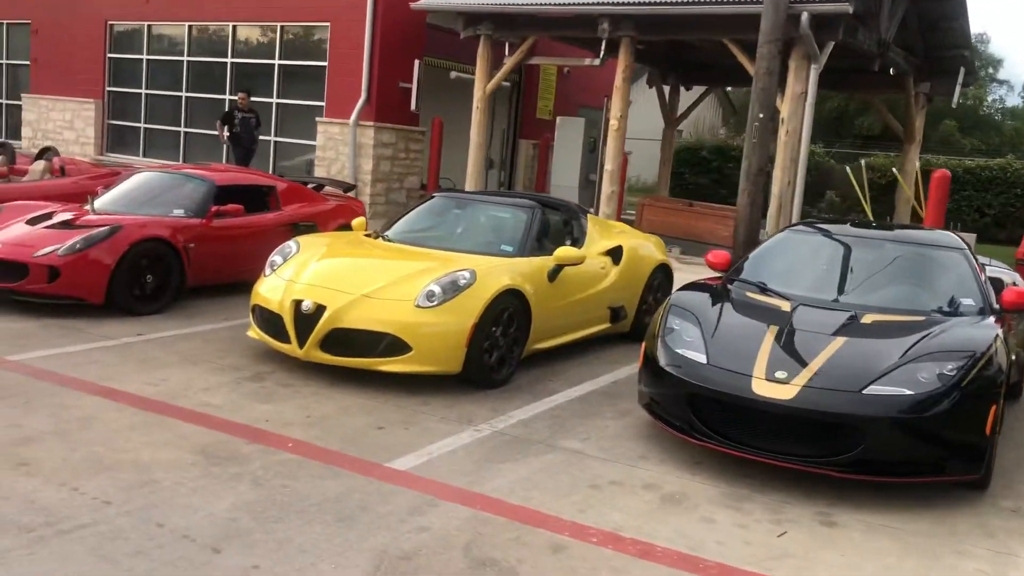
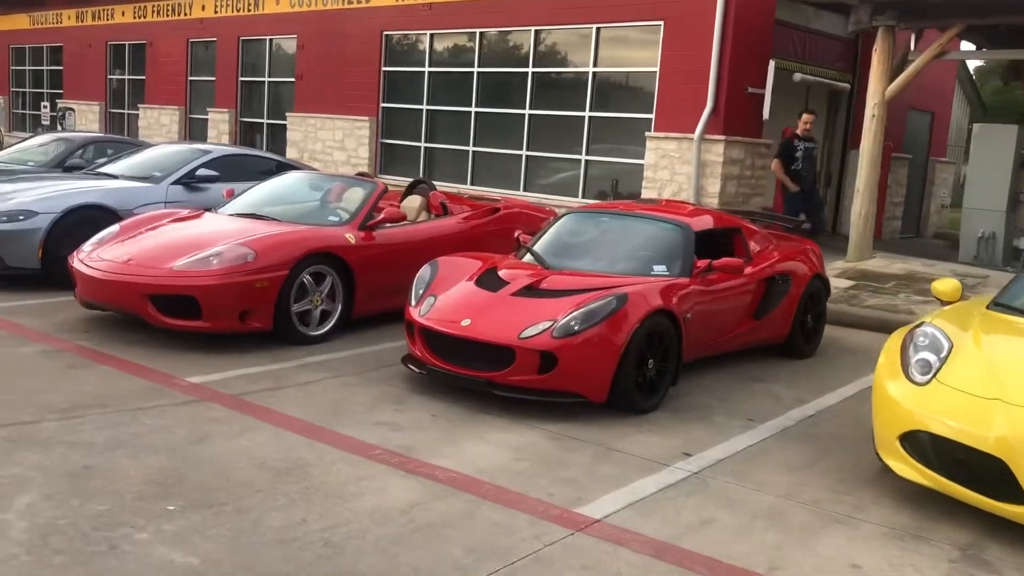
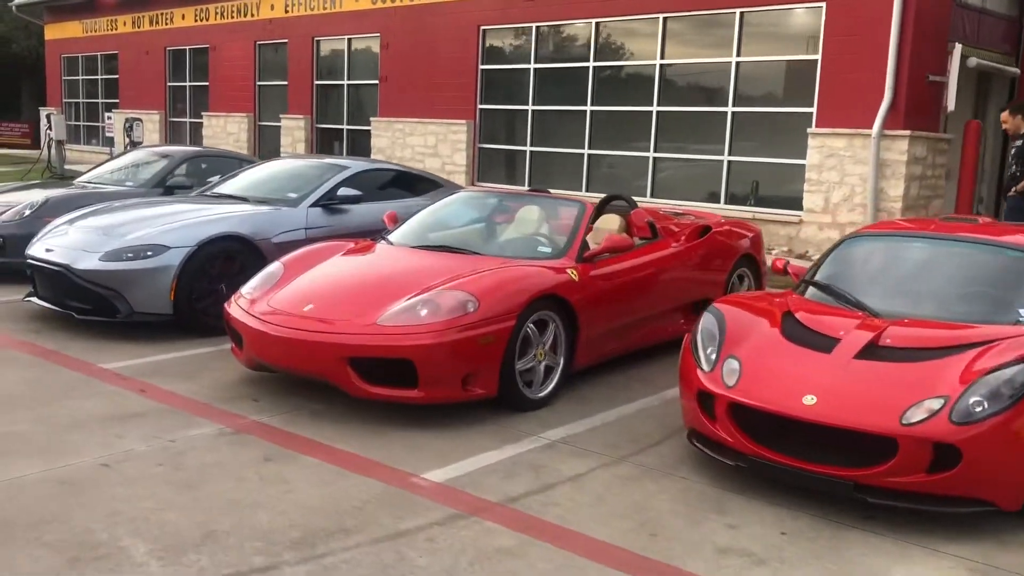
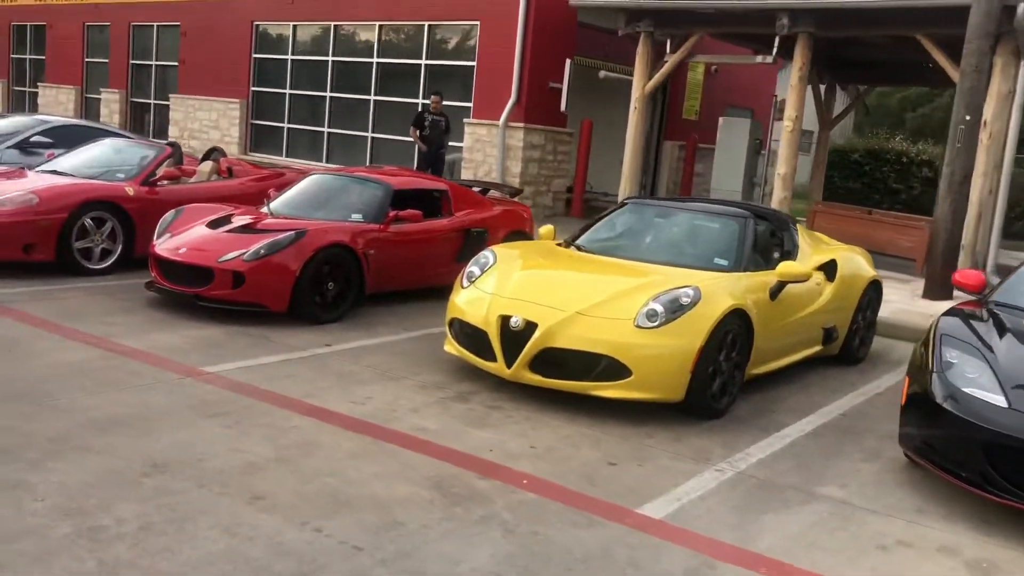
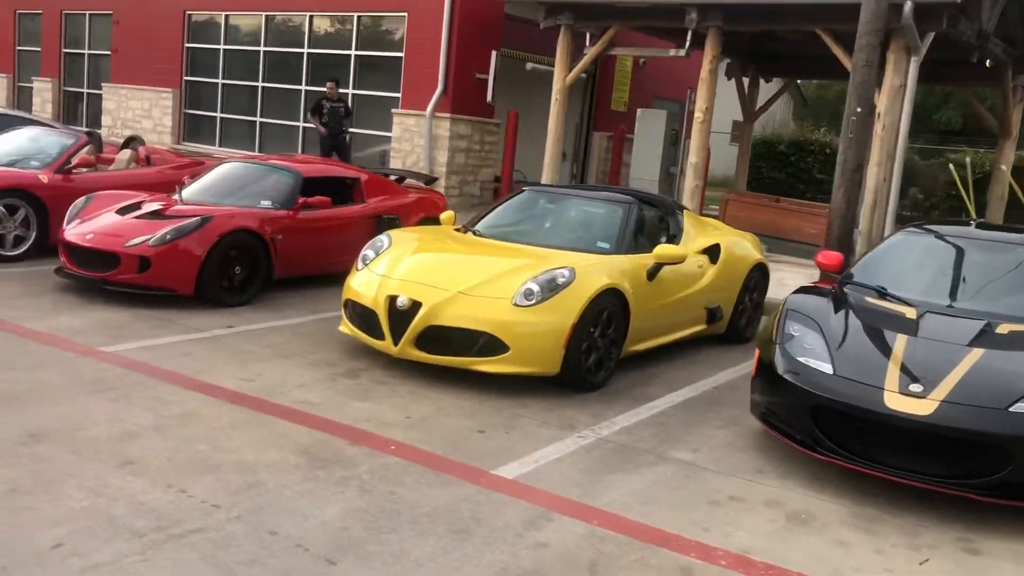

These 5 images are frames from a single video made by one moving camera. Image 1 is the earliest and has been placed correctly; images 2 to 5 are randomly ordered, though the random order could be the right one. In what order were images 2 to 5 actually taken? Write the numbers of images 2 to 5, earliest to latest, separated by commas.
5, 4, 2, 3
